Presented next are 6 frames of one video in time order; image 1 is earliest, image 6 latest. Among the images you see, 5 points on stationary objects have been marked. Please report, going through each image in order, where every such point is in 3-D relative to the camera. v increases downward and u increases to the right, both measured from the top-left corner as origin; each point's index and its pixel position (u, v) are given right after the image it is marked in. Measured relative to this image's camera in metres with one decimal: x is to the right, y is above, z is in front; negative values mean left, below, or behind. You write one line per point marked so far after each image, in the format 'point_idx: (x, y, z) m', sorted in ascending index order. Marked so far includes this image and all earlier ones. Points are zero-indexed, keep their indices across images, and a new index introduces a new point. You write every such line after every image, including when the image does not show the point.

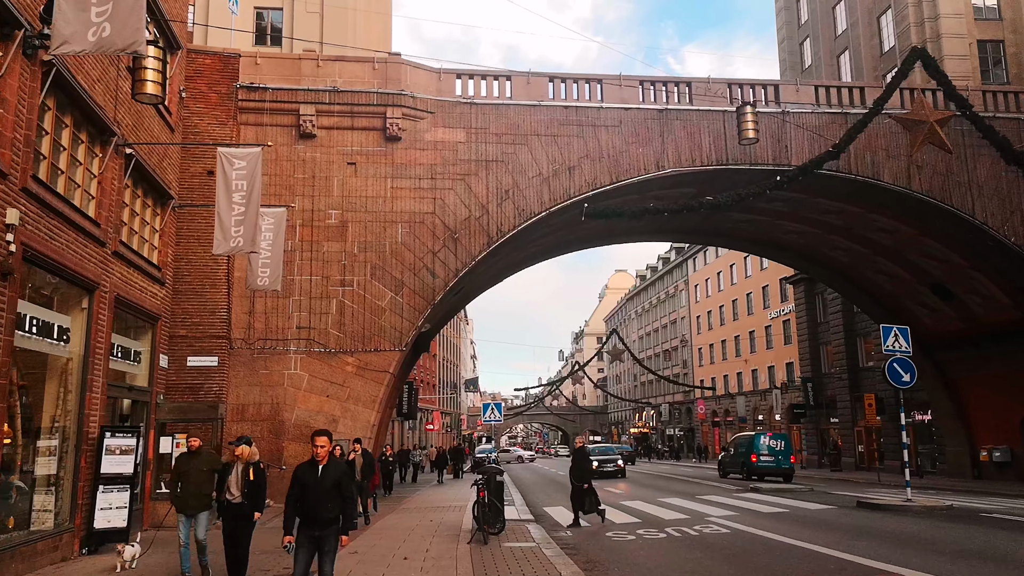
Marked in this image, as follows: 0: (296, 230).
0: (-5.5, +1.5, +19.7) m
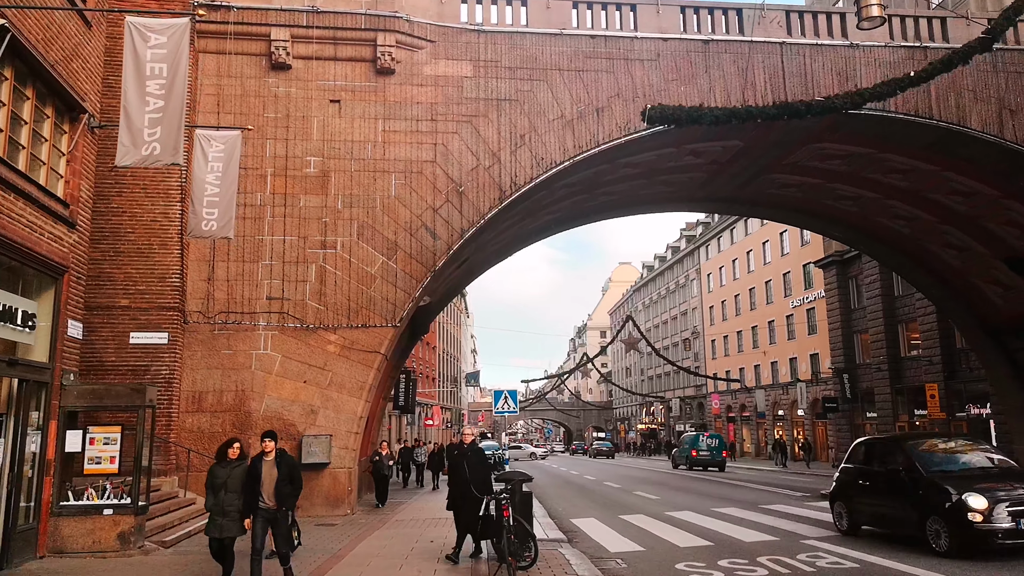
0: (-5.2, +2.3, +16.2) m
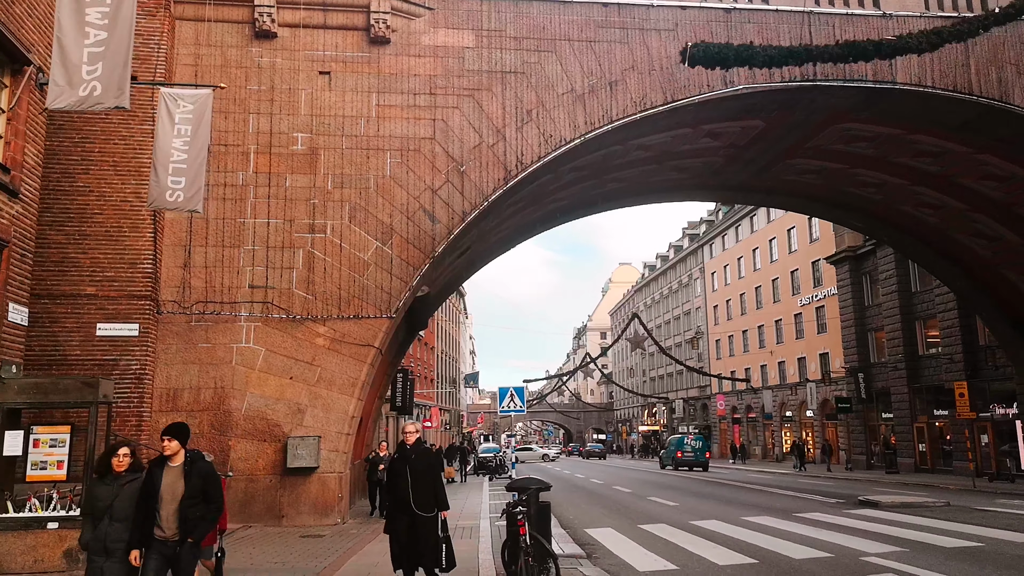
0: (-5.0, +2.5, +14.8) m
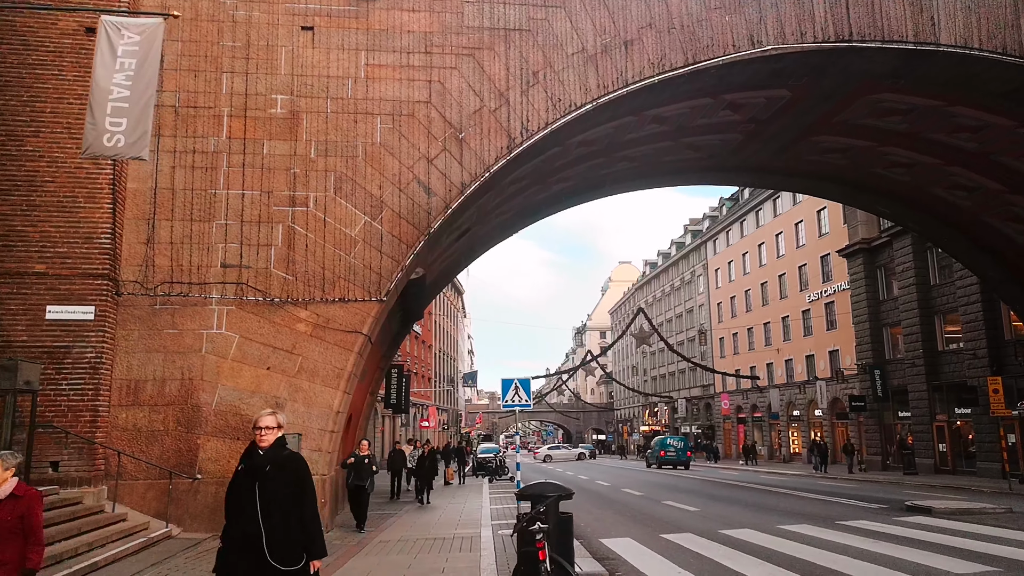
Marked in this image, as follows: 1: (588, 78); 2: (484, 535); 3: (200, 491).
0: (-5.0, +2.8, +13.2) m
1: (+1.4, +3.9, +14.2) m
2: (-0.4, -3.8, +11.9) m
3: (-4.9, -3.2, +12.0) m
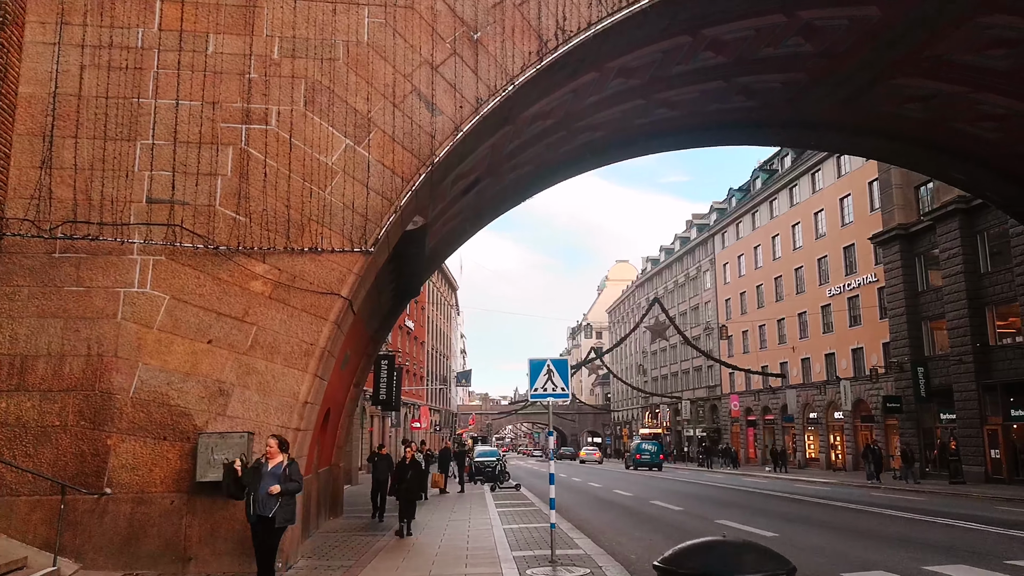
0: (-4.5, +3.5, +9.8) m
1: (+1.8, +4.5, +10.8) m
2: (-0.1, -3.2, +8.5) m
3: (-4.5, -2.5, +8.5) m
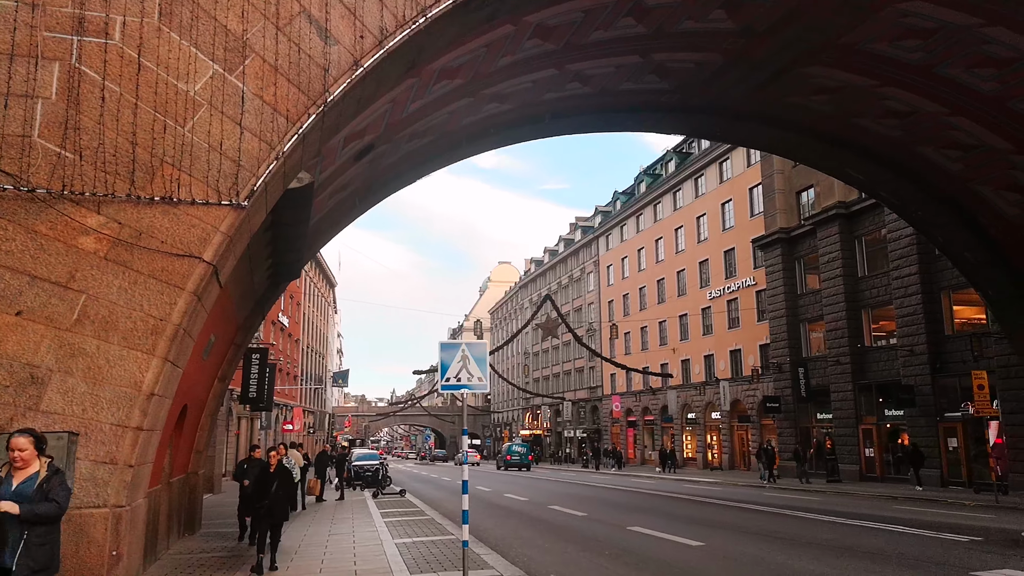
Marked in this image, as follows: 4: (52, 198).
0: (-5.4, +4.0, +7.4) m
1: (+0.8, +4.8, +9.4) m
2: (-0.9, -2.8, +6.8) m
3: (-5.3, -2.1, +6.2) m
4: (-4.3, +0.8, +7.2) m
